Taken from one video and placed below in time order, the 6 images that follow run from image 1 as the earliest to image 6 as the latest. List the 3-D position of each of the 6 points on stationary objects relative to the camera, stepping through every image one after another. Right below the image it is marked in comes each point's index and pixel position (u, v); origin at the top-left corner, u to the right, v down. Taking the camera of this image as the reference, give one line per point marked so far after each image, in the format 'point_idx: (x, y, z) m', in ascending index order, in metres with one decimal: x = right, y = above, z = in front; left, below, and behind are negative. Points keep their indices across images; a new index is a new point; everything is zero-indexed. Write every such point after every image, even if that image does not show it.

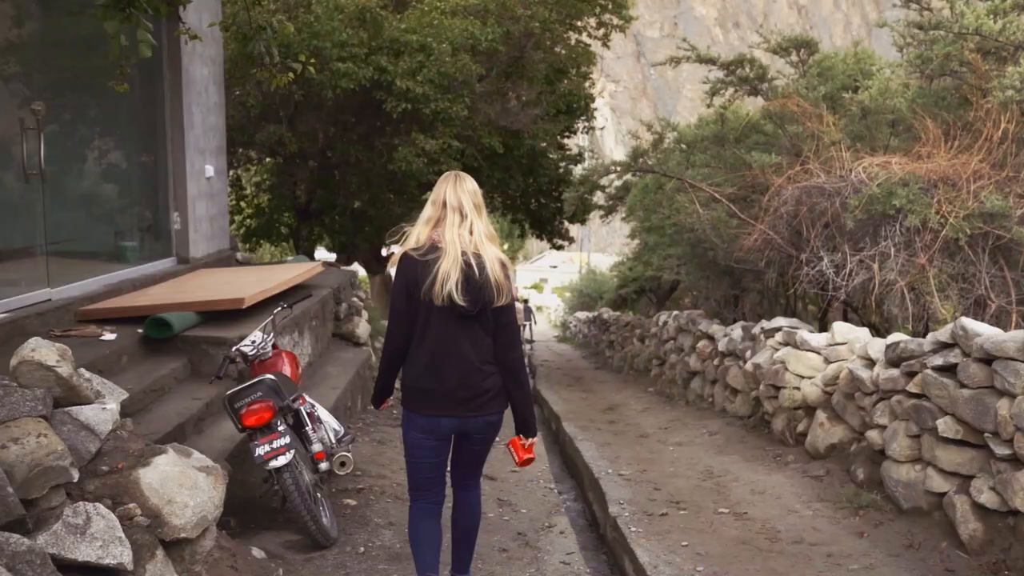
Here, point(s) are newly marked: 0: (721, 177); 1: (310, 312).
0: (+2.5, +1.3, +10.5) m
1: (-2.2, -0.3, +9.6) m
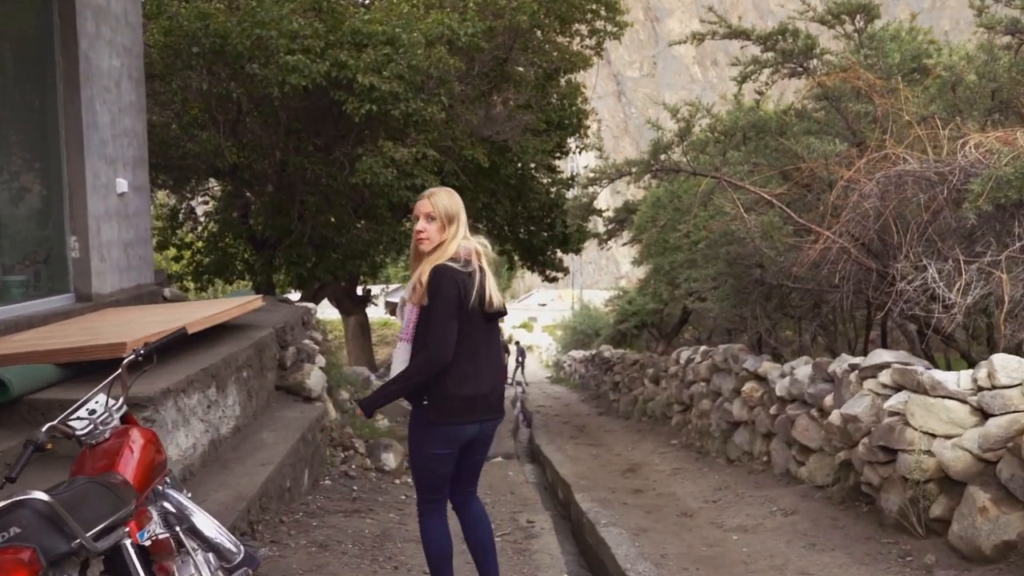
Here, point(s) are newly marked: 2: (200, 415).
0: (+2.4, +1.1, +8.3) m
1: (-2.2, -0.6, +7.3) m
2: (-2.2, -0.9, +6.3) m
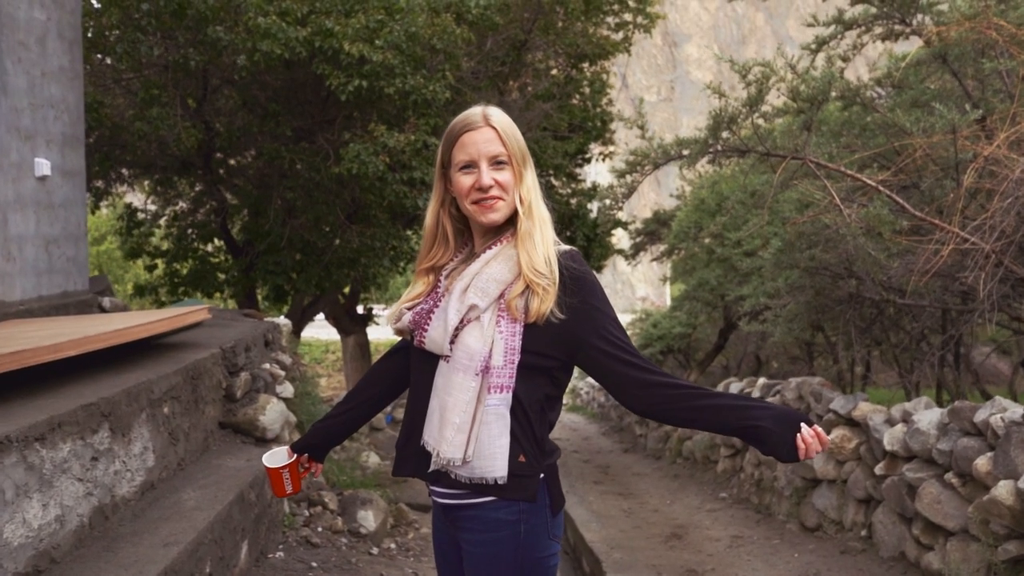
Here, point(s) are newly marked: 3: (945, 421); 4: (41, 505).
0: (+2.5, +1.0, +6.3) m
1: (-2.1, -0.6, +5.3) m
2: (-2.2, -0.9, +4.3) m
3: (+2.5, -0.8, +5.1) m
4: (-2.2, -1.0, +4.0) m
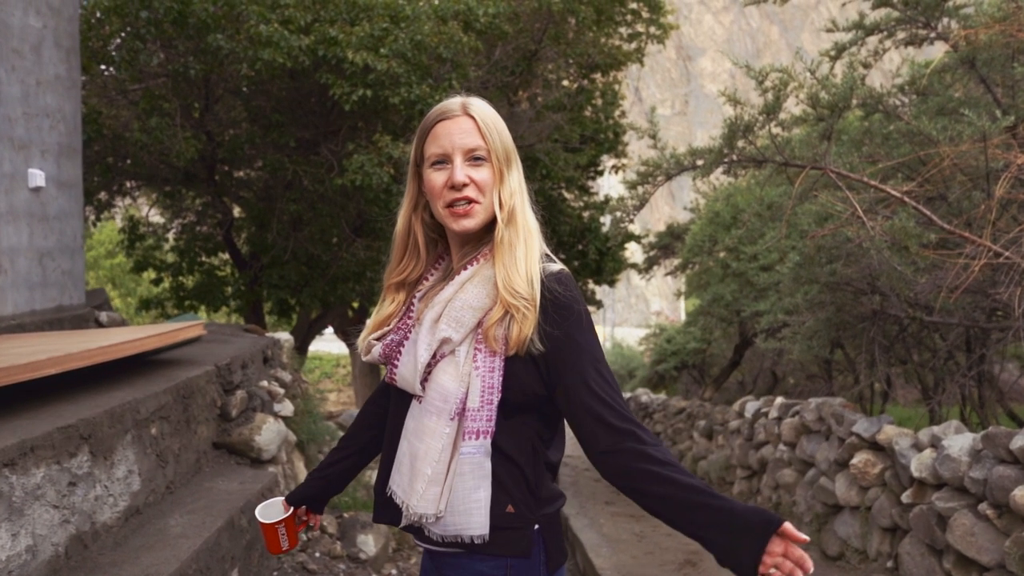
0: (+2.6, +0.8, +6.0) m
1: (-2.1, -0.7, +5.1) m
2: (-2.1, -1.0, +4.1) m
3: (+2.6, -0.9, +4.8) m
4: (-2.1, -1.1, +3.8) m
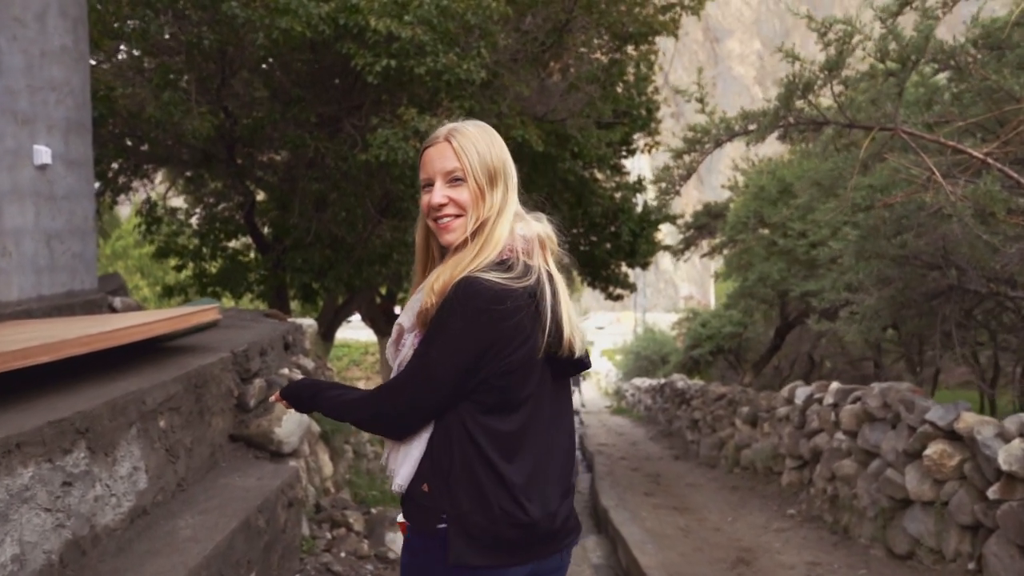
0: (+2.8, +1.0, +5.4) m
1: (-1.9, -0.6, +4.7) m
2: (-2.0, -0.9, +3.7) m
3: (+2.8, -0.7, +4.3) m
4: (-2.0, -1.0, +3.4) m
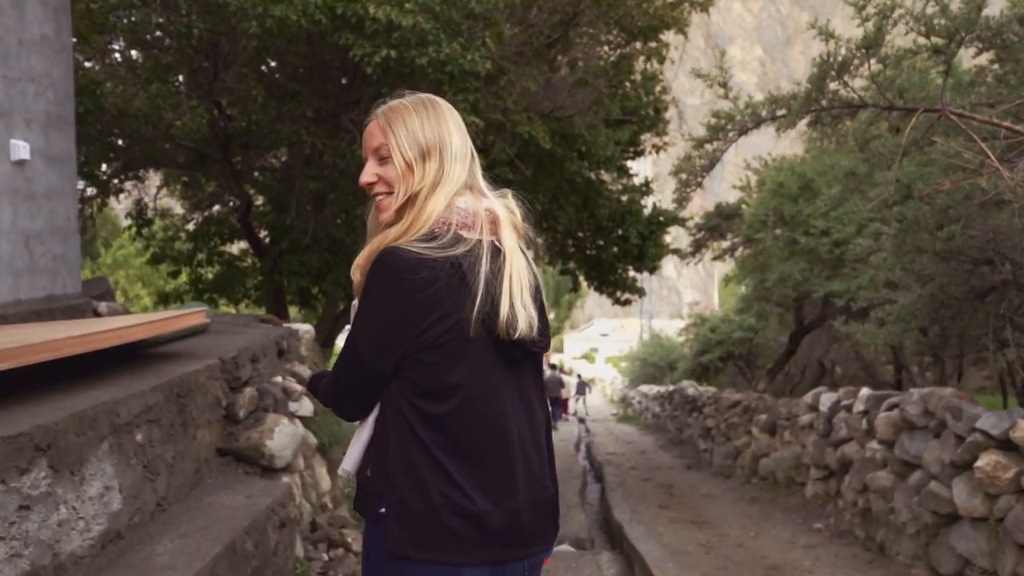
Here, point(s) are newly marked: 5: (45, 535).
0: (+2.8, +1.0, +5.0) m
1: (-1.8, -0.6, +4.2) m
2: (-1.9, -0.9, +3.2) m
3: (+2.8, -0.7, +3.8) m
4: (-1.9, -1.0, +2.9) m
5: (-1.9, -1.0, +3.5) m
